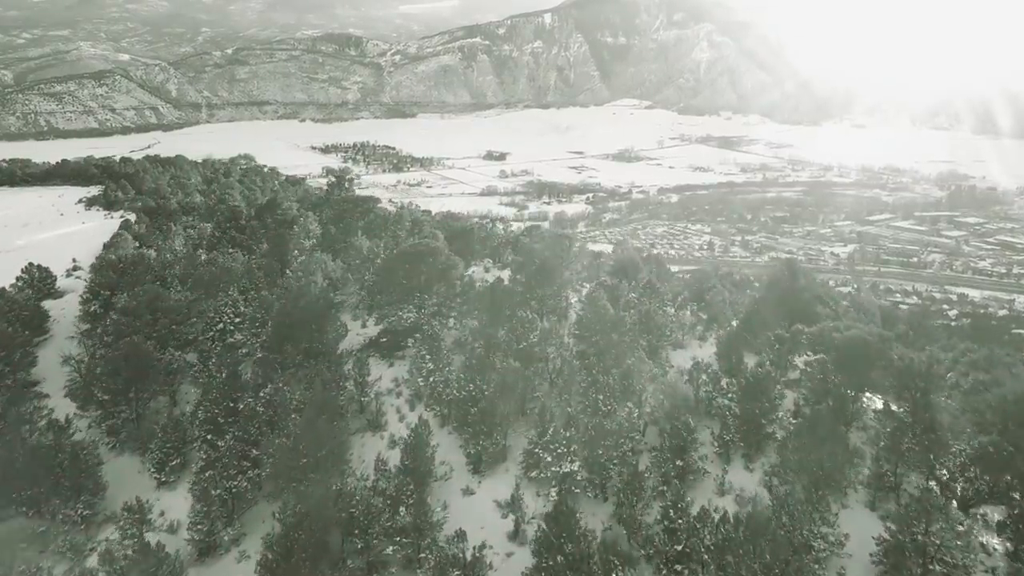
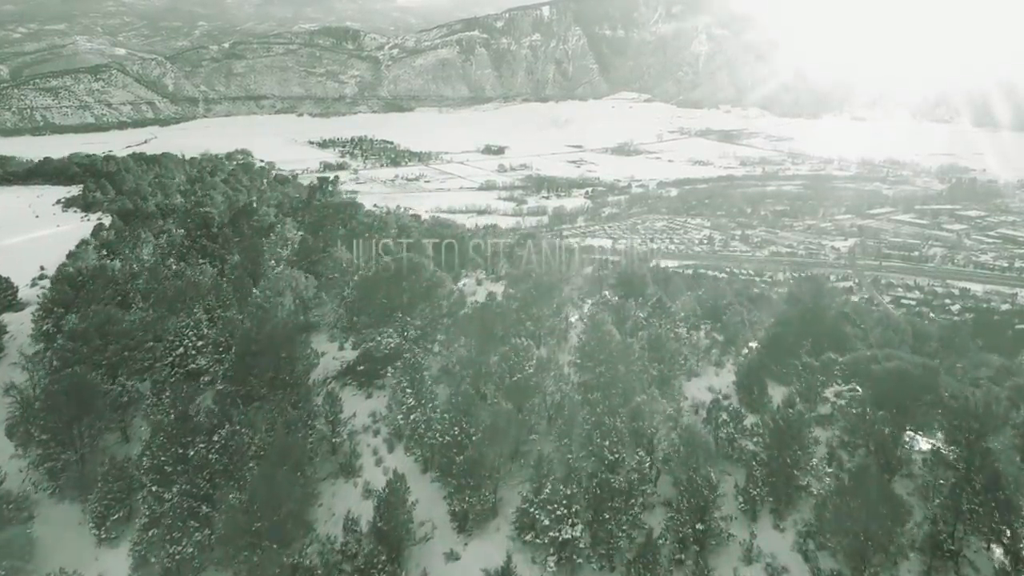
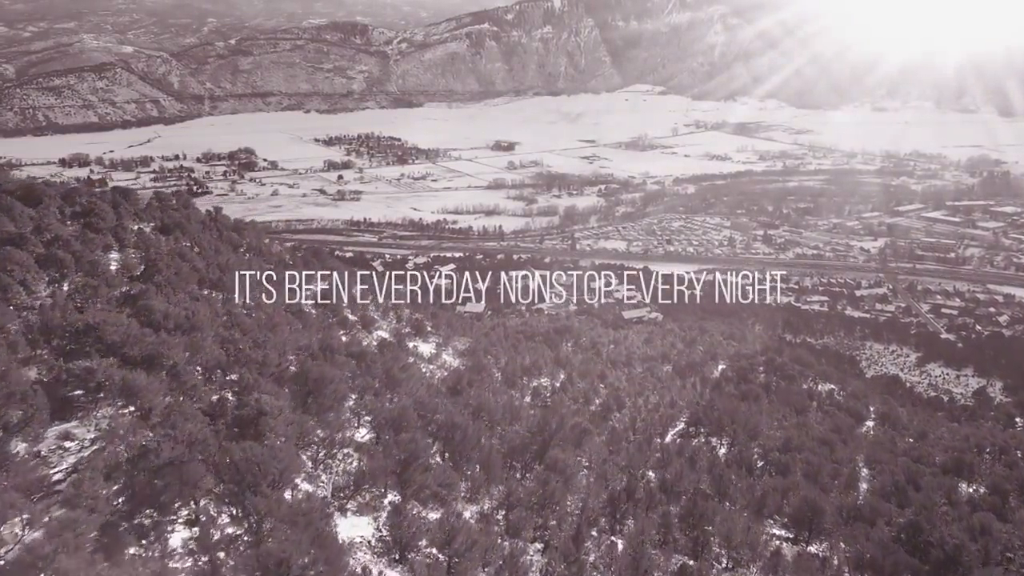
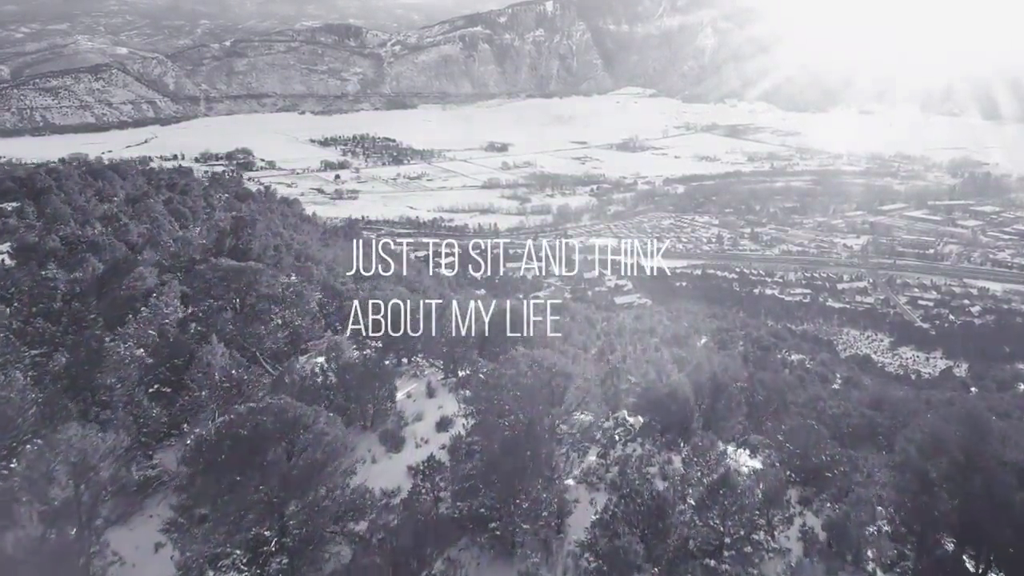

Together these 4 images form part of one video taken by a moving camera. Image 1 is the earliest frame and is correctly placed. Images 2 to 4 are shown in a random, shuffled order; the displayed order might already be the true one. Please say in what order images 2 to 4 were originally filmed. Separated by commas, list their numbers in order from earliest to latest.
2, 4, 3
